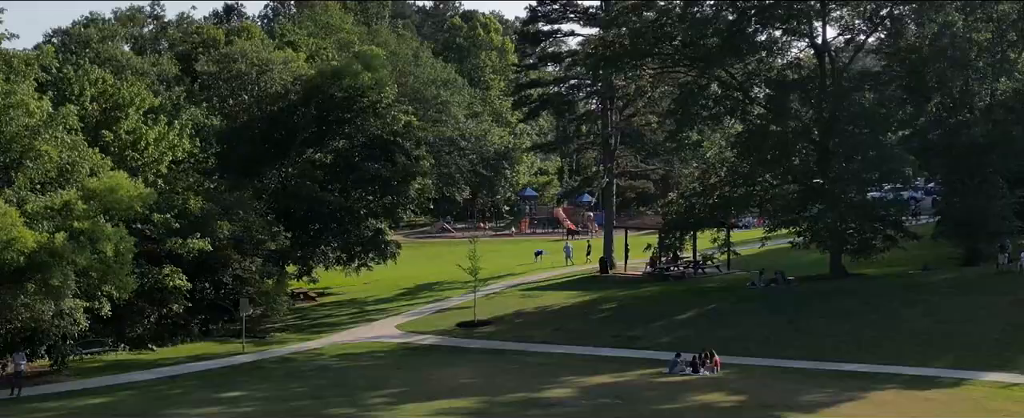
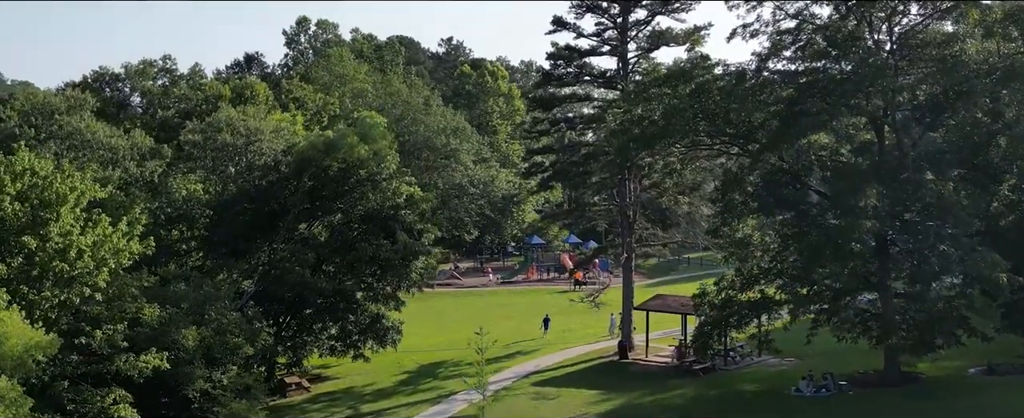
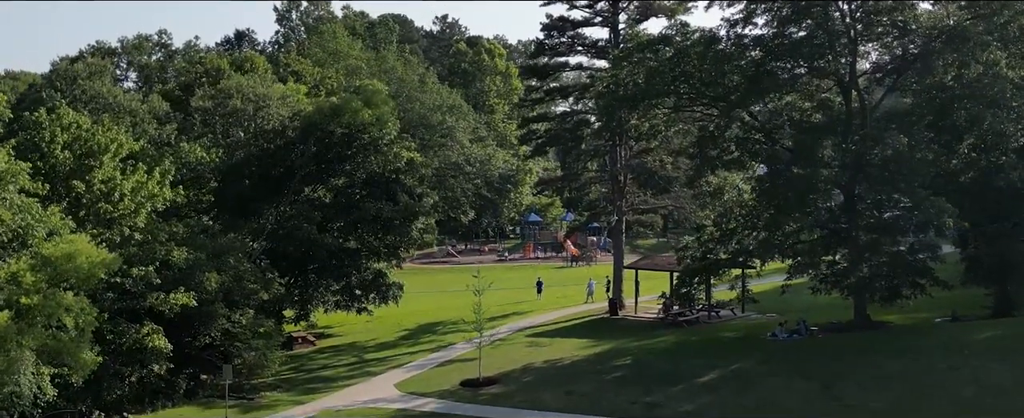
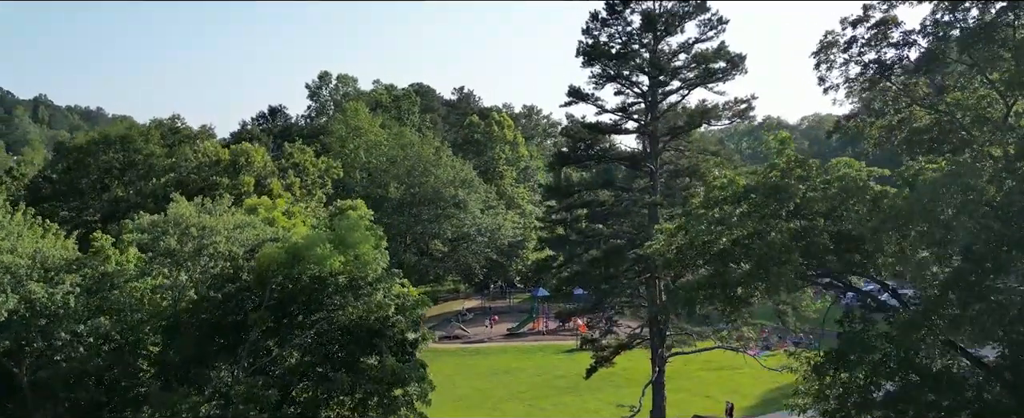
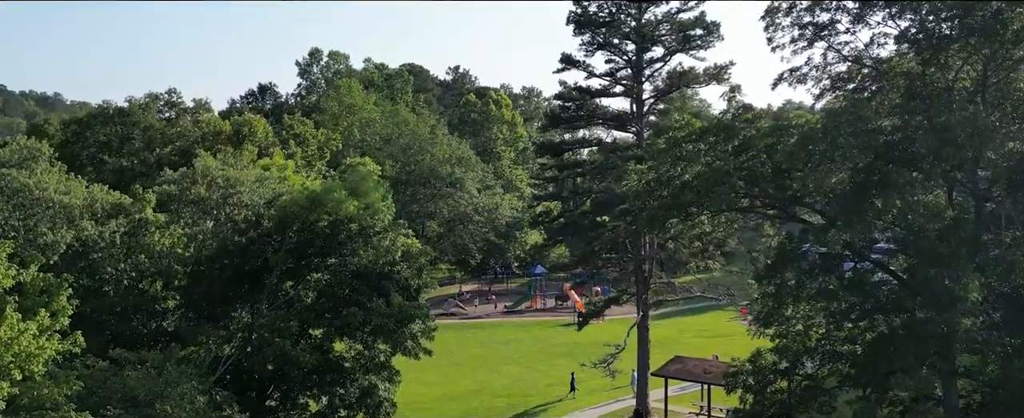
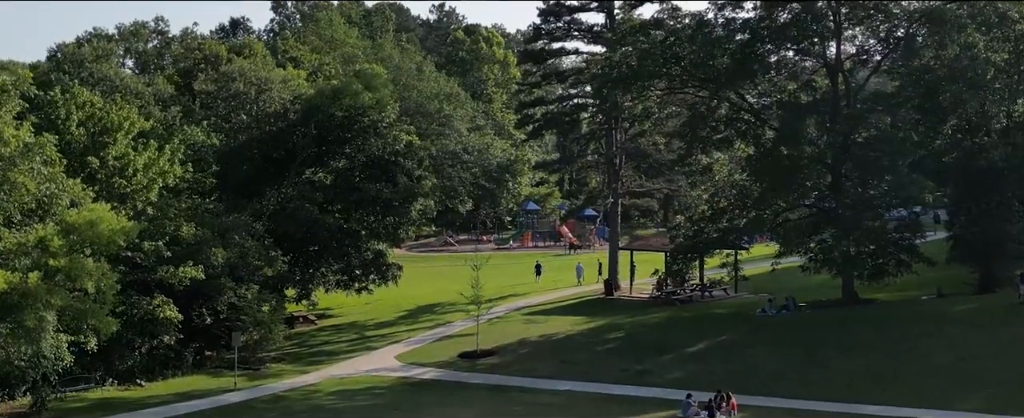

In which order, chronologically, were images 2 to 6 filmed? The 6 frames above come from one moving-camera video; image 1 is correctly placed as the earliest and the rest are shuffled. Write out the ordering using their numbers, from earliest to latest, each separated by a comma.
6, 3, 2, 5, 4
